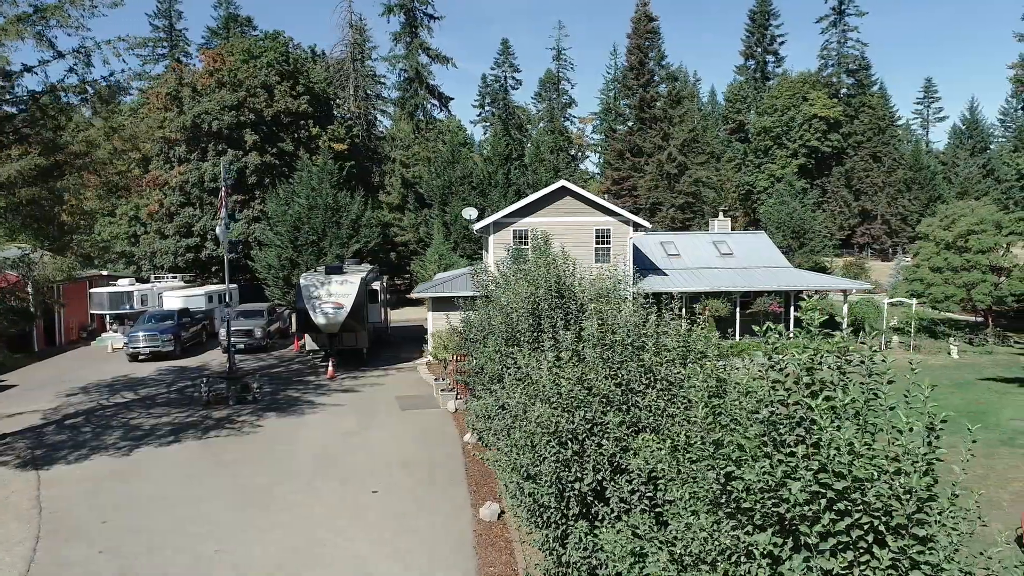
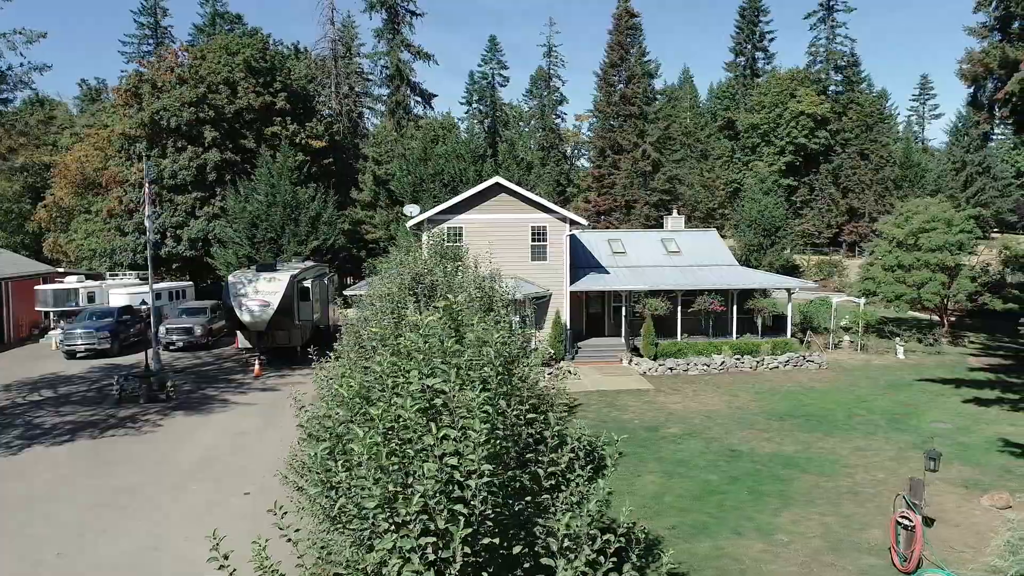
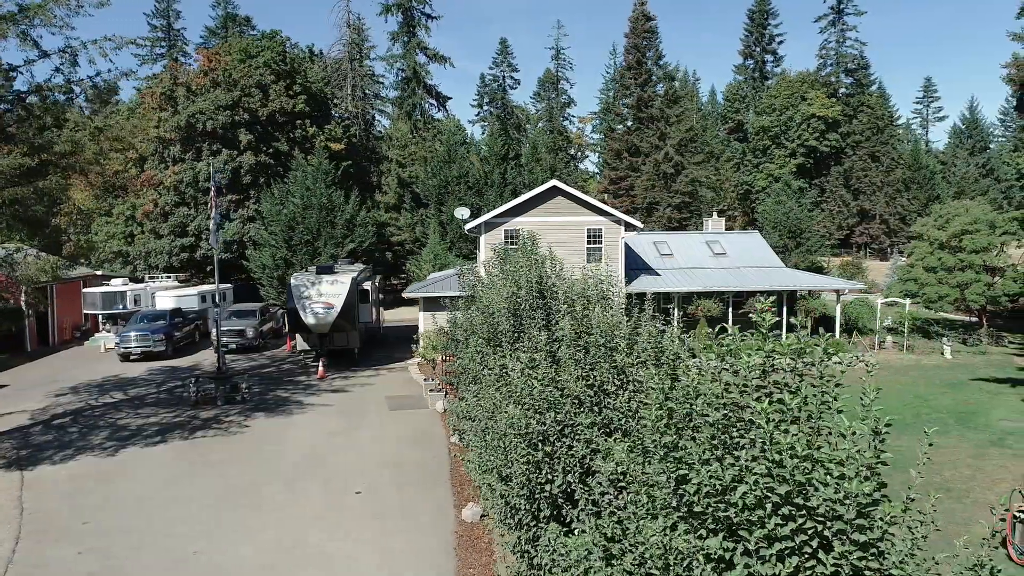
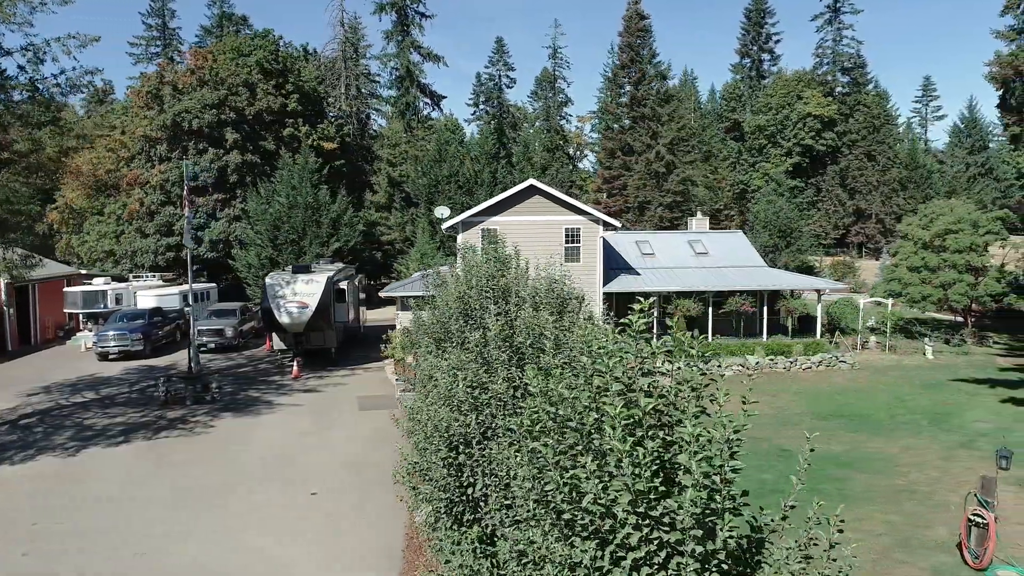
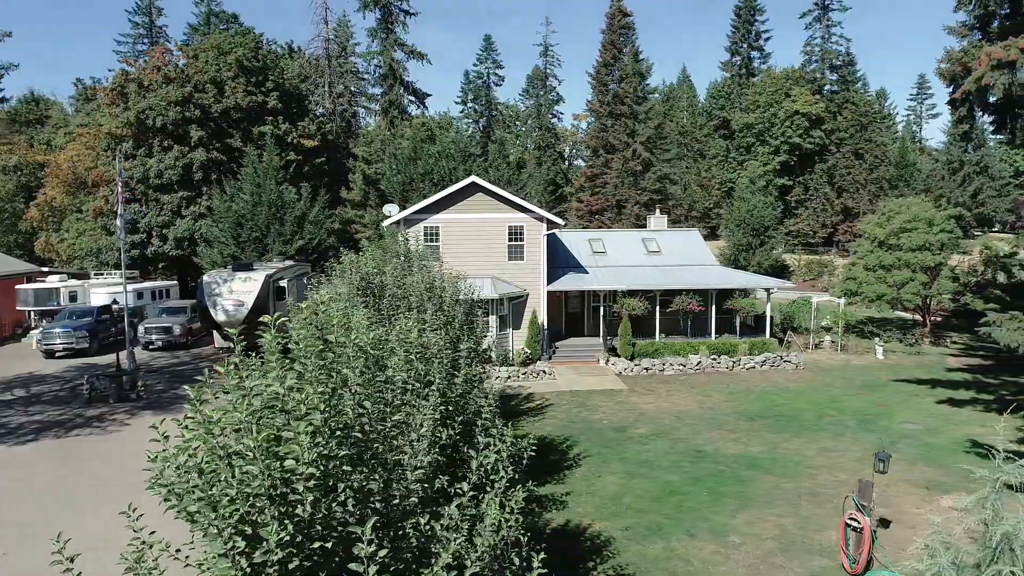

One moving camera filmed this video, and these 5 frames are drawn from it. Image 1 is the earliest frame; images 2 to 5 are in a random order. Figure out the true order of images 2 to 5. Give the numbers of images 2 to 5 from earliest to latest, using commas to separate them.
3, 4, 2, 5
